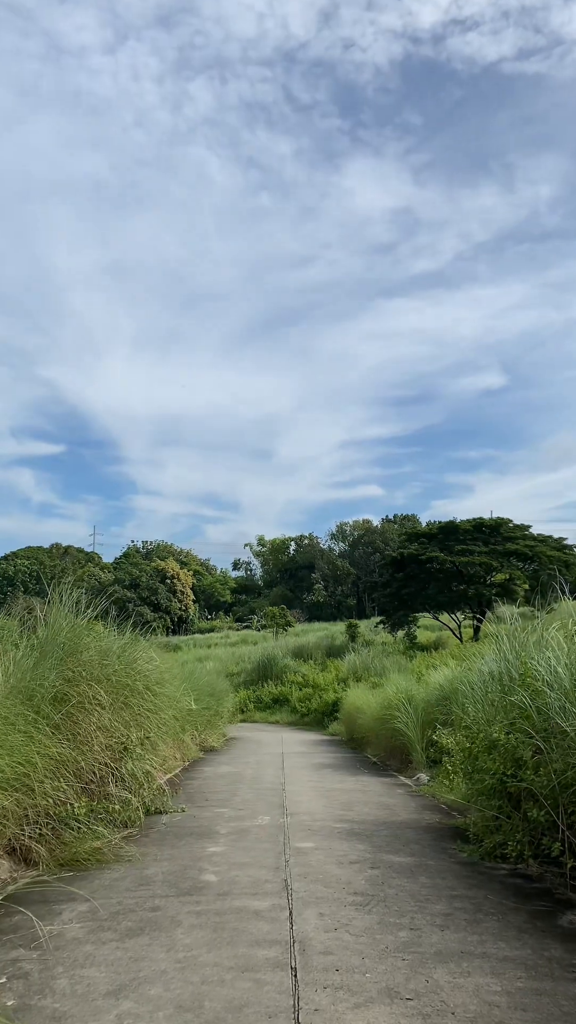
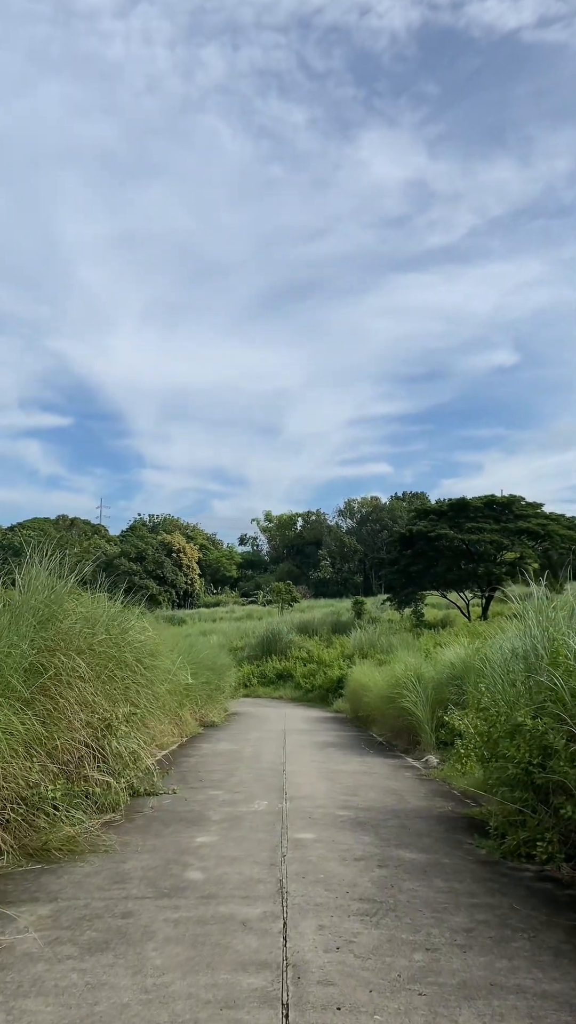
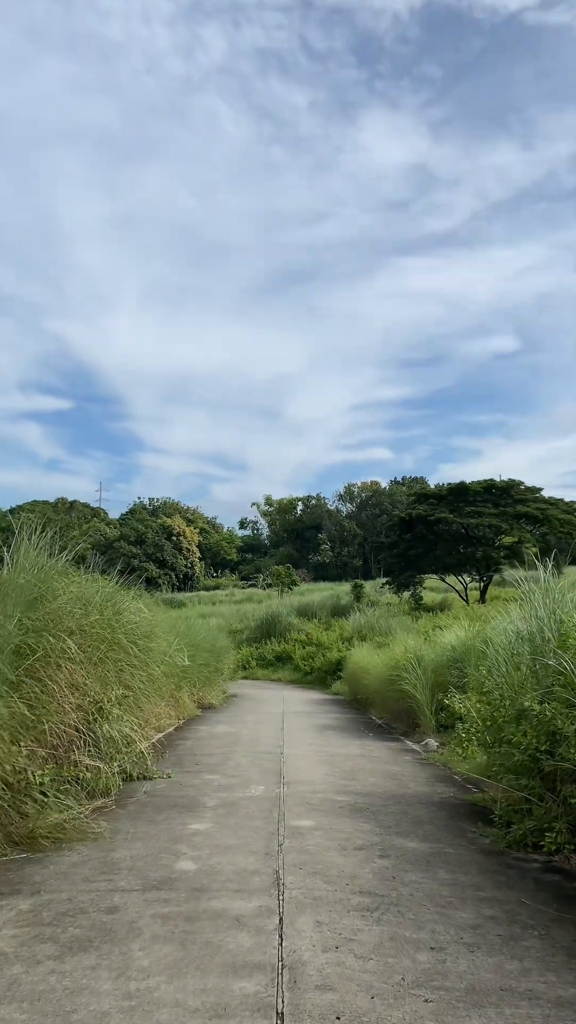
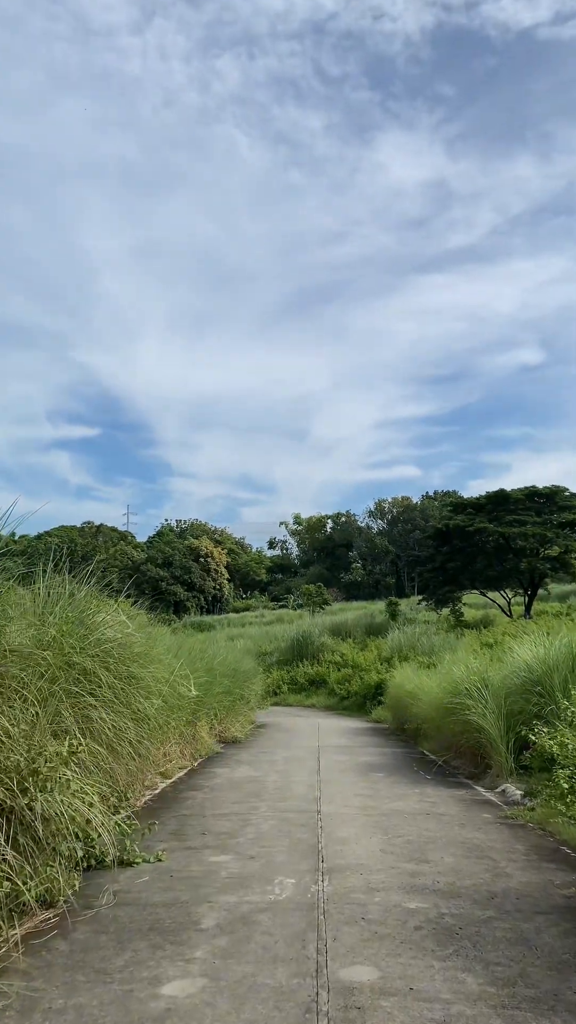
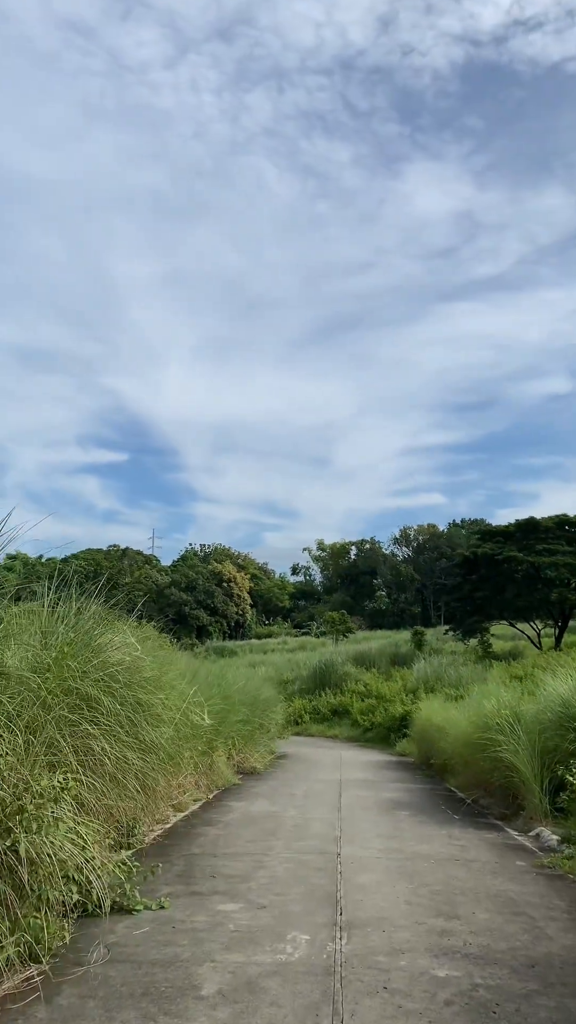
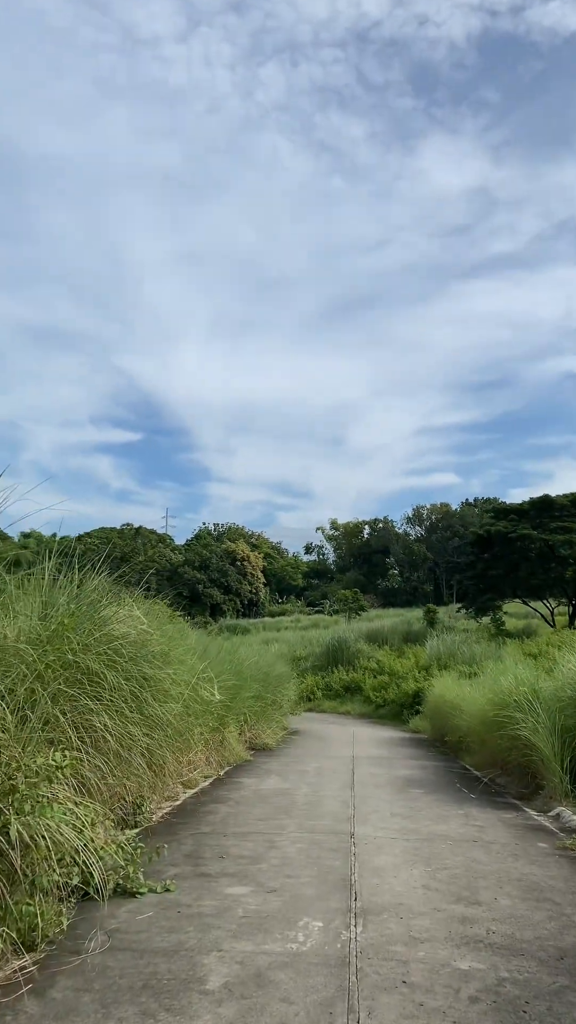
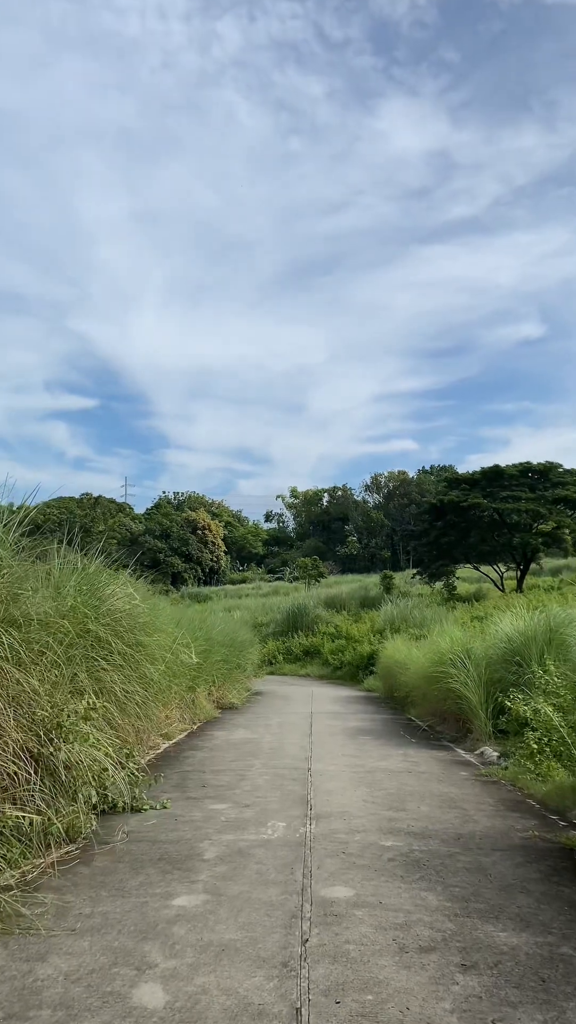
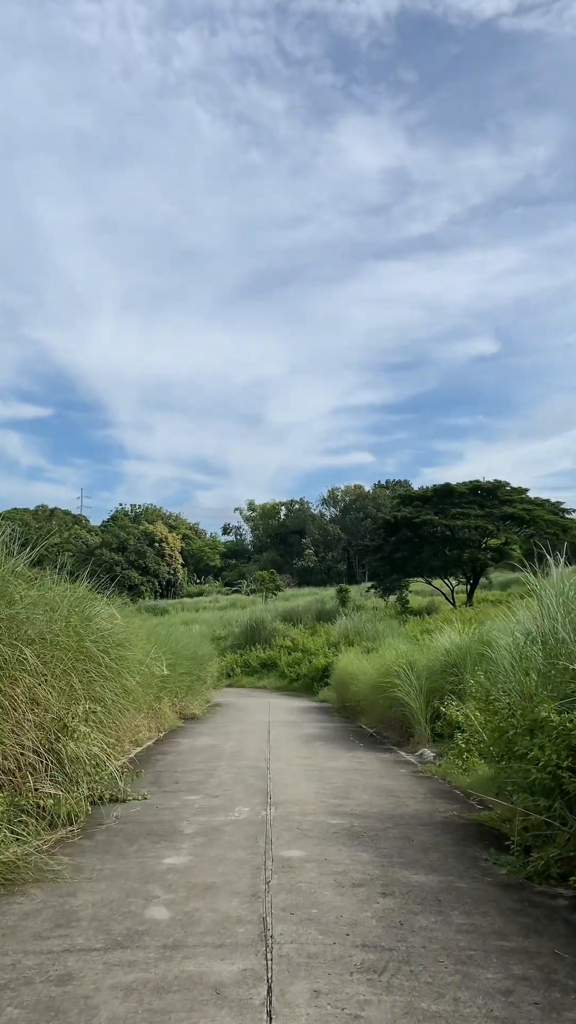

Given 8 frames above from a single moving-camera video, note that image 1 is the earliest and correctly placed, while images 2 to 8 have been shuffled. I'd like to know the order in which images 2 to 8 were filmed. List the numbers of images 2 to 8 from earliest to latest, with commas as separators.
2, 3, 8, 7, 4, 5, 6
